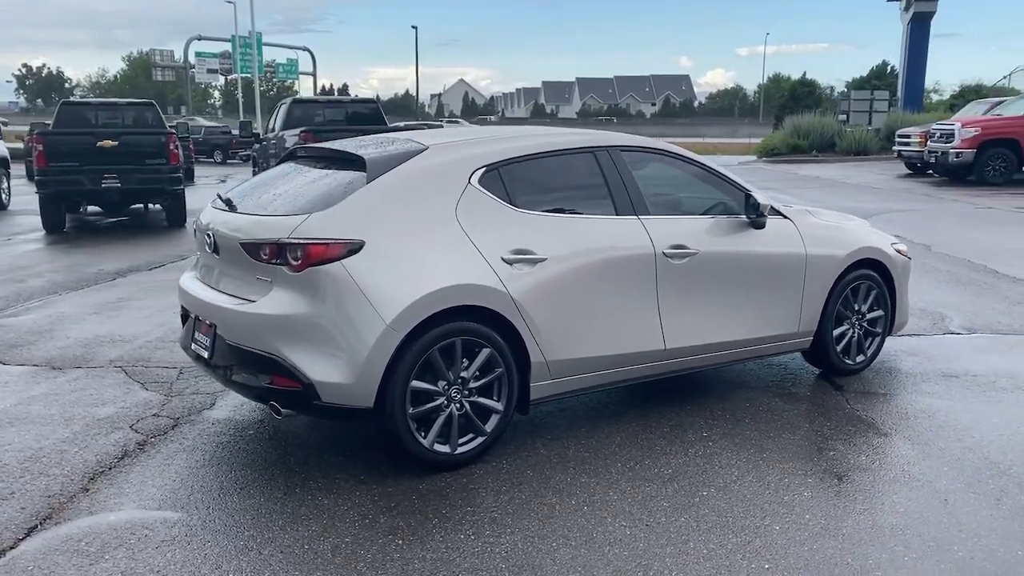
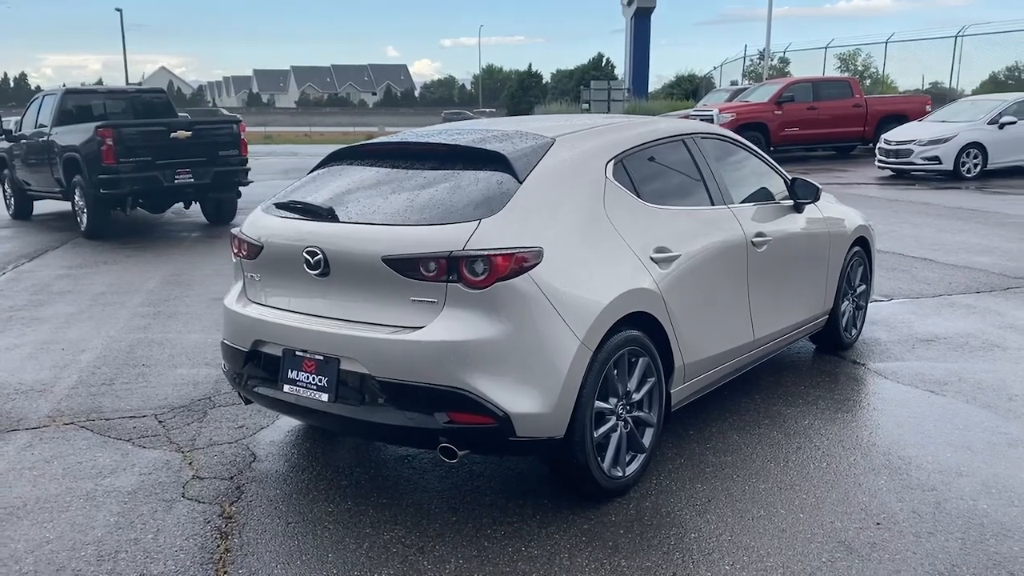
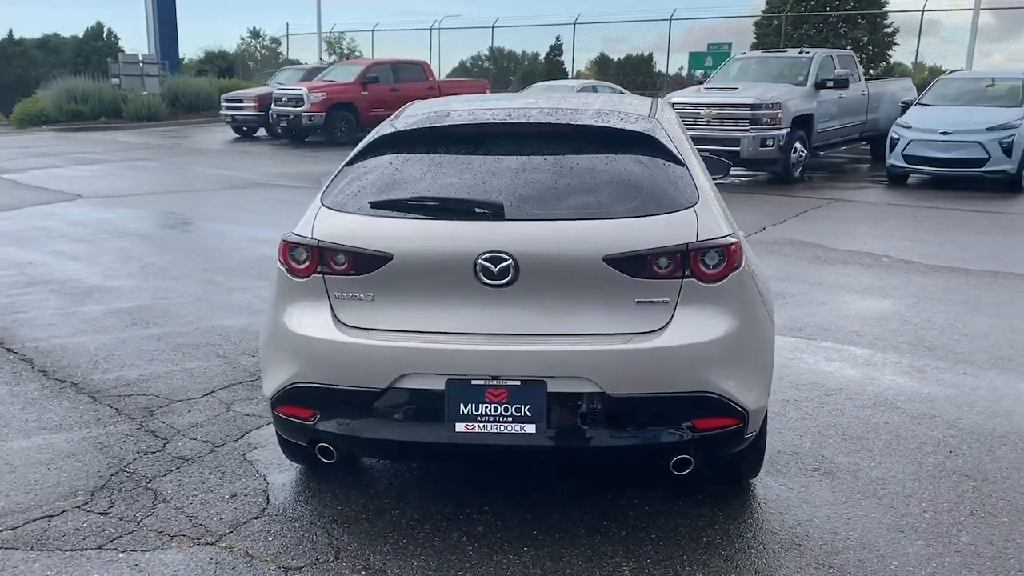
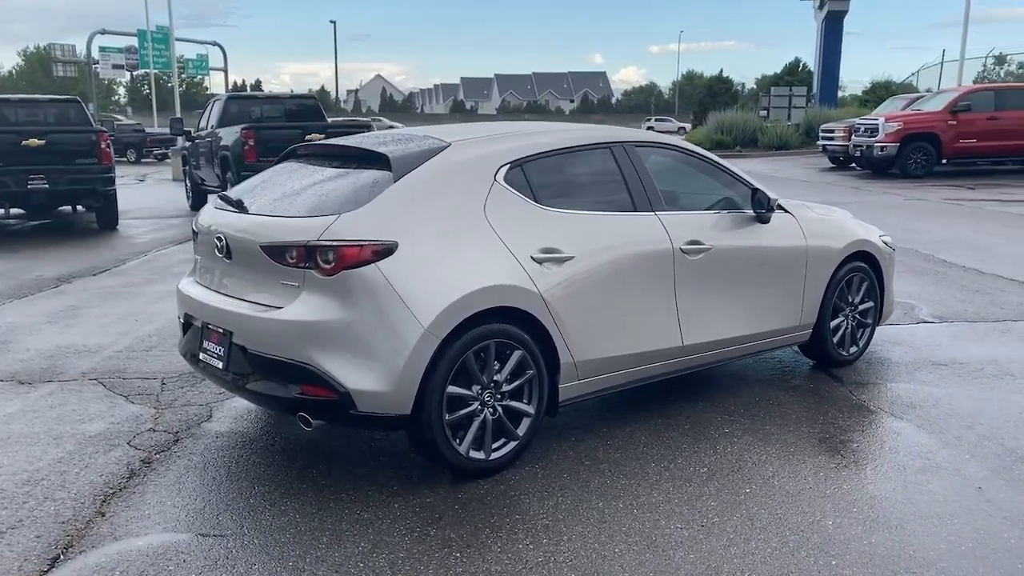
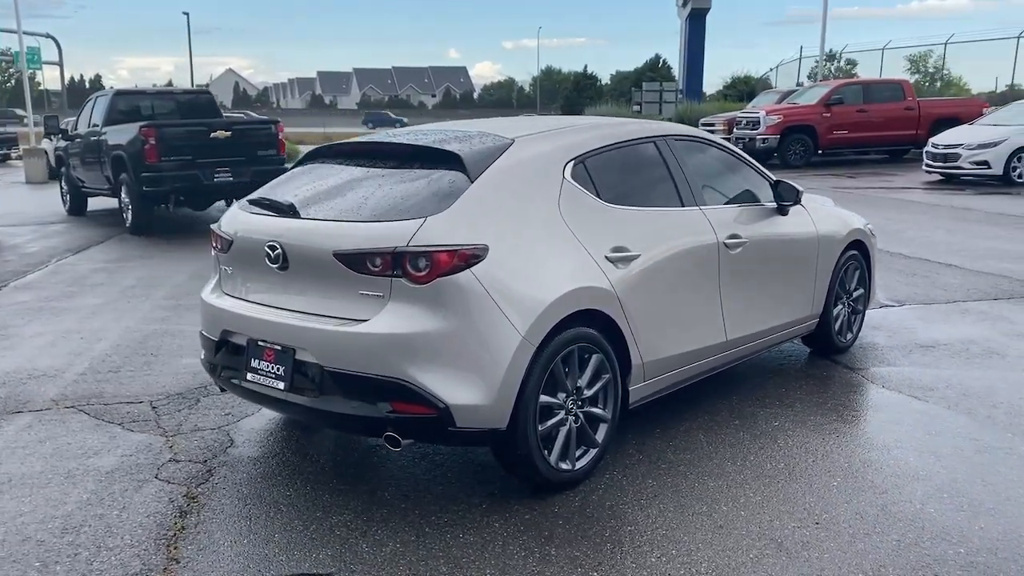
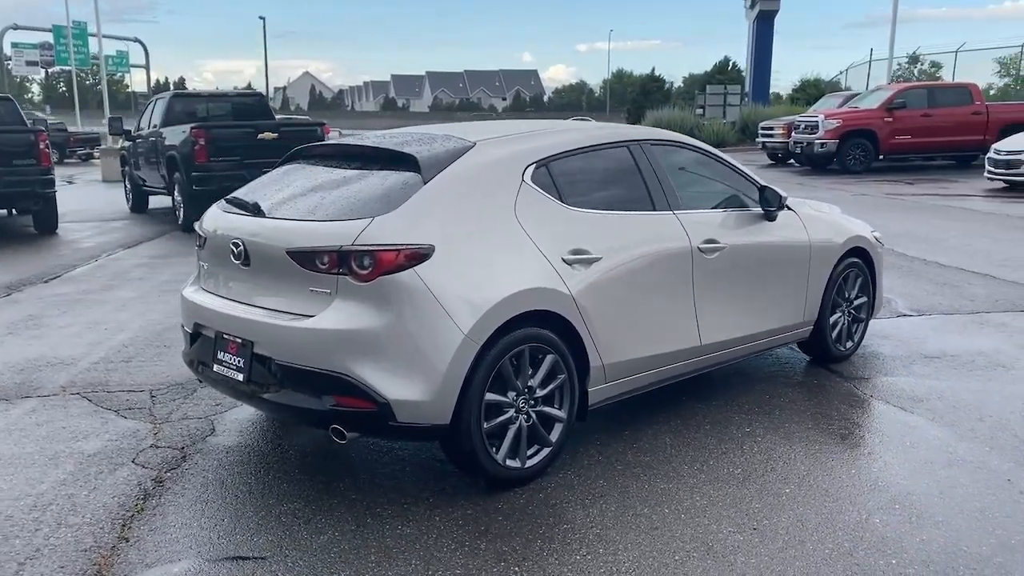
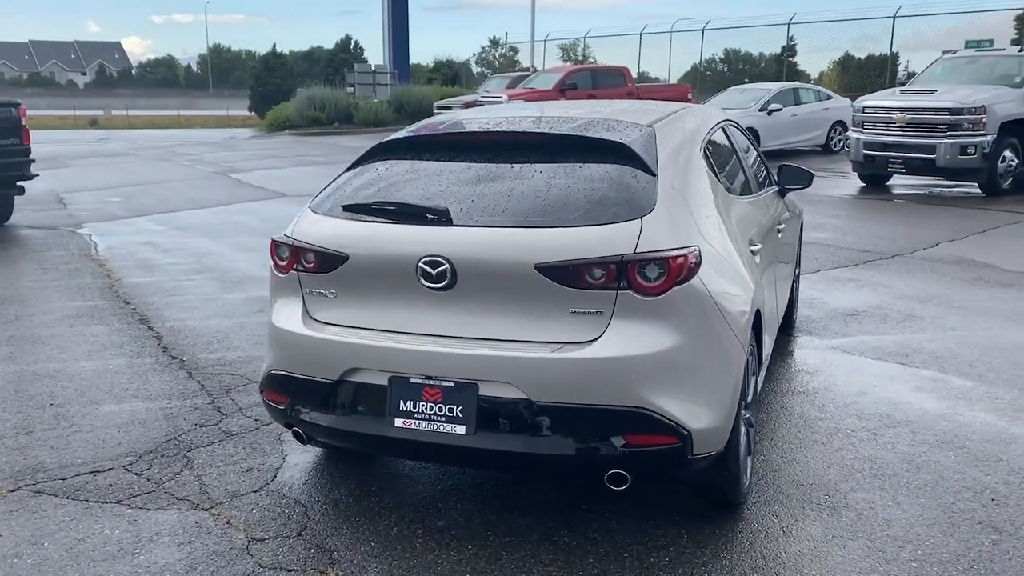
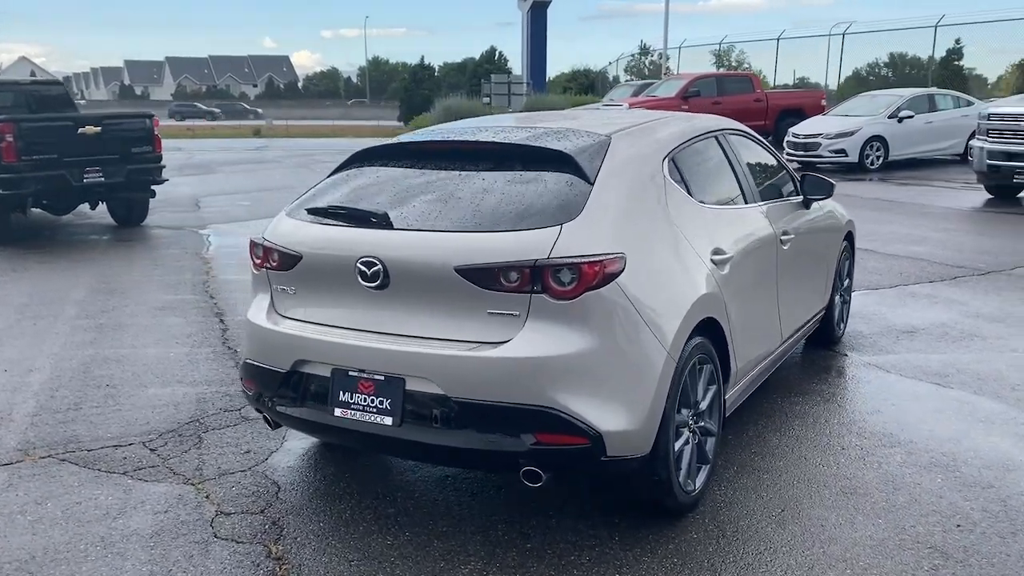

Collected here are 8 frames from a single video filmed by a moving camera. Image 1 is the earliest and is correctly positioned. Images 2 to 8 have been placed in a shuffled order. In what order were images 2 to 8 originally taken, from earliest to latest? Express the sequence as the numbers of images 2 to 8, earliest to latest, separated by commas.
4, 6, 5, 2, 8, 7, 3
